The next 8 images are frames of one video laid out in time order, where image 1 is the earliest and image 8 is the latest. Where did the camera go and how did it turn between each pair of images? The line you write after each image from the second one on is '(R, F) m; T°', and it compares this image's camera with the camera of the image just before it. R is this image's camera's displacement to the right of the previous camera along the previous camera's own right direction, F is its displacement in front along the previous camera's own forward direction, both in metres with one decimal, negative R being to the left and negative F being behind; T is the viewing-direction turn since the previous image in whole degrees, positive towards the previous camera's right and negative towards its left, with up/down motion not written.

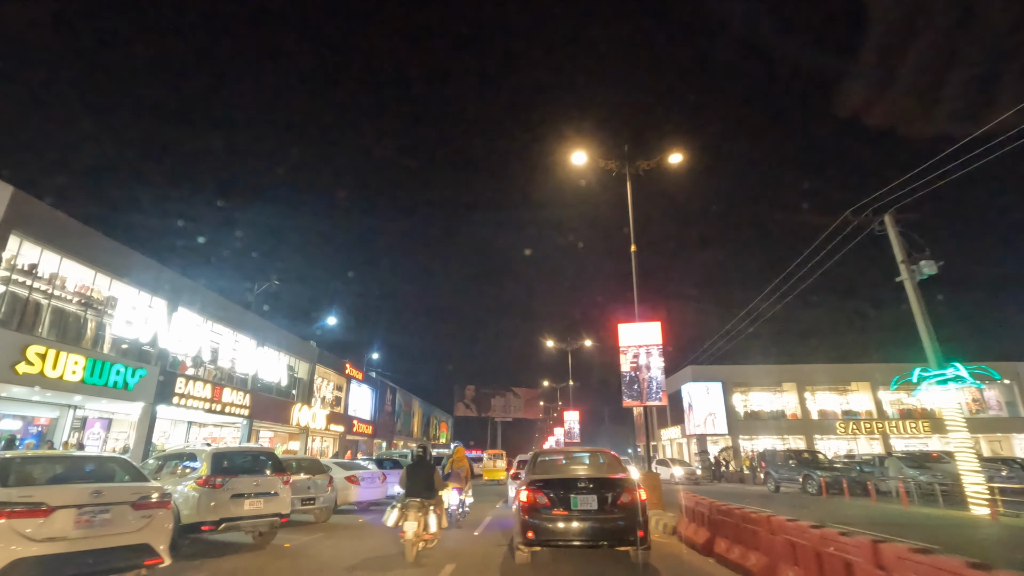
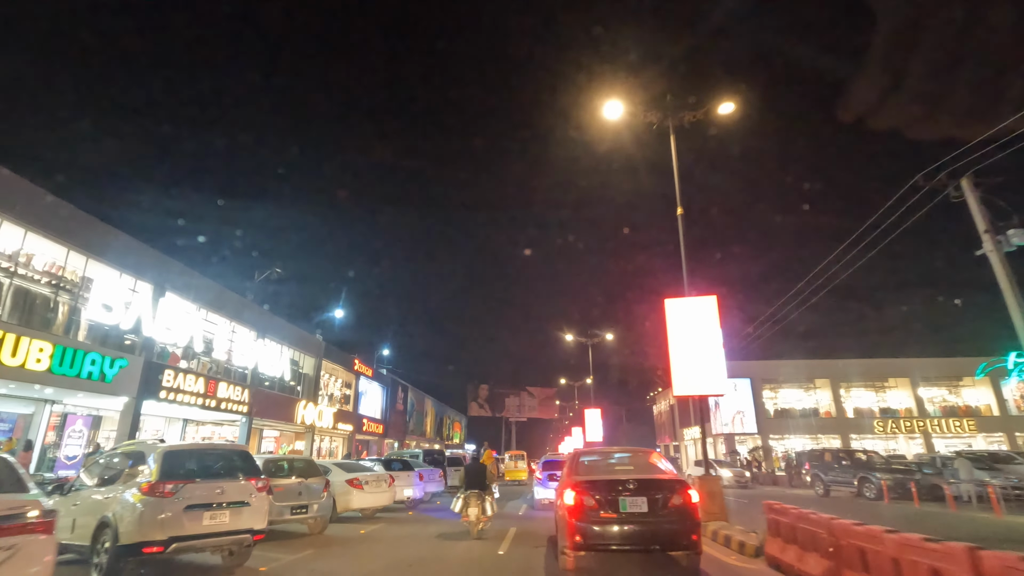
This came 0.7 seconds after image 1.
(-0.3, +2.0) m; -1°
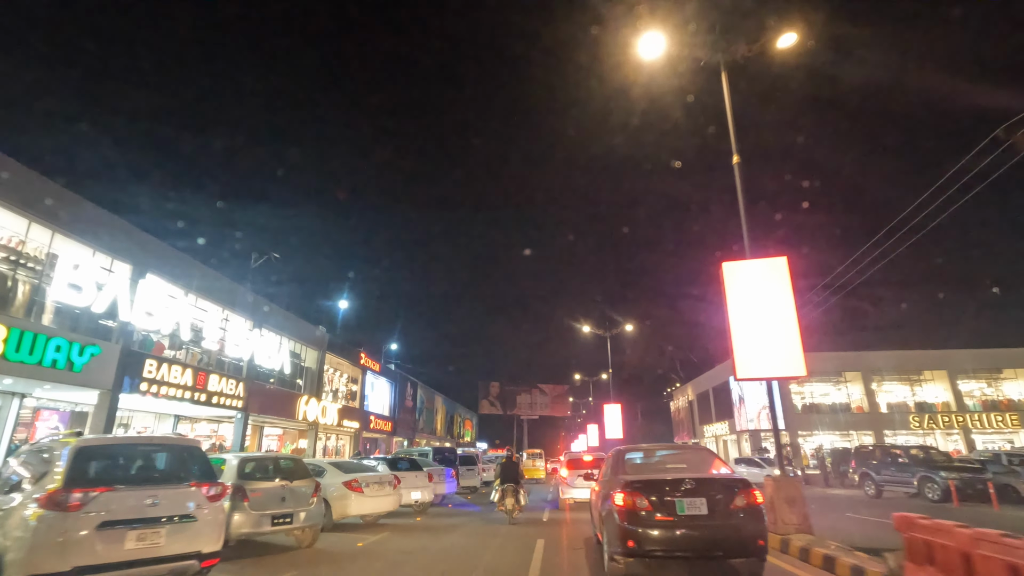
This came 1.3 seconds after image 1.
(-0.3, +1.8) m; -1°
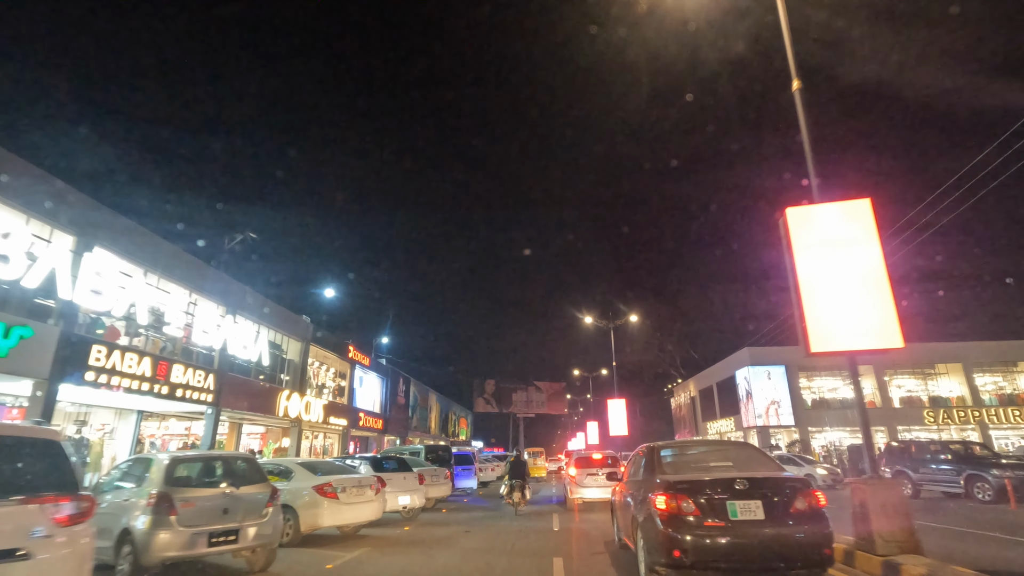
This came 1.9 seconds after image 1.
(-0.2, +1.9) m; +1°
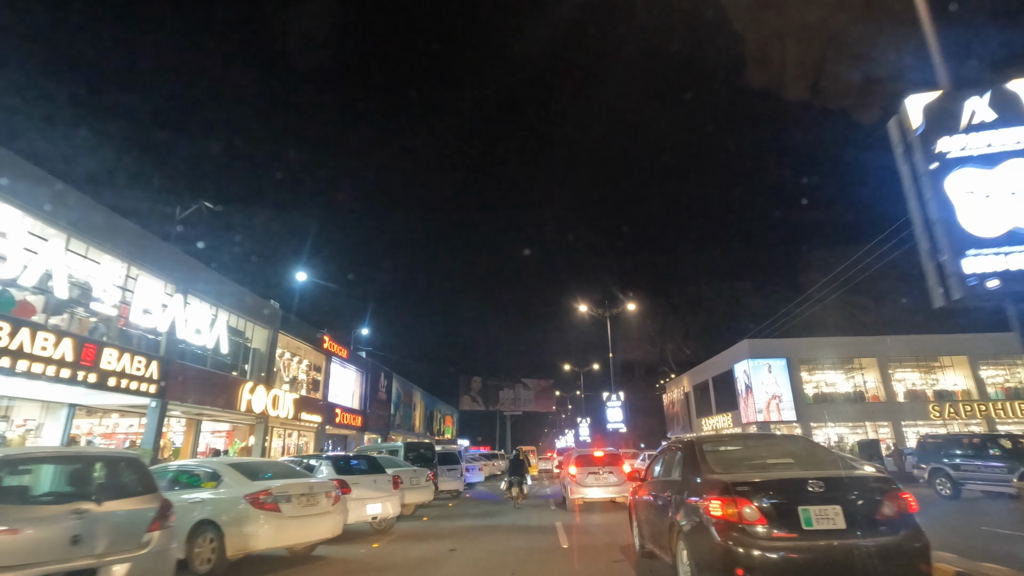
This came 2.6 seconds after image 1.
(-0.2, +2.2) m; +1°
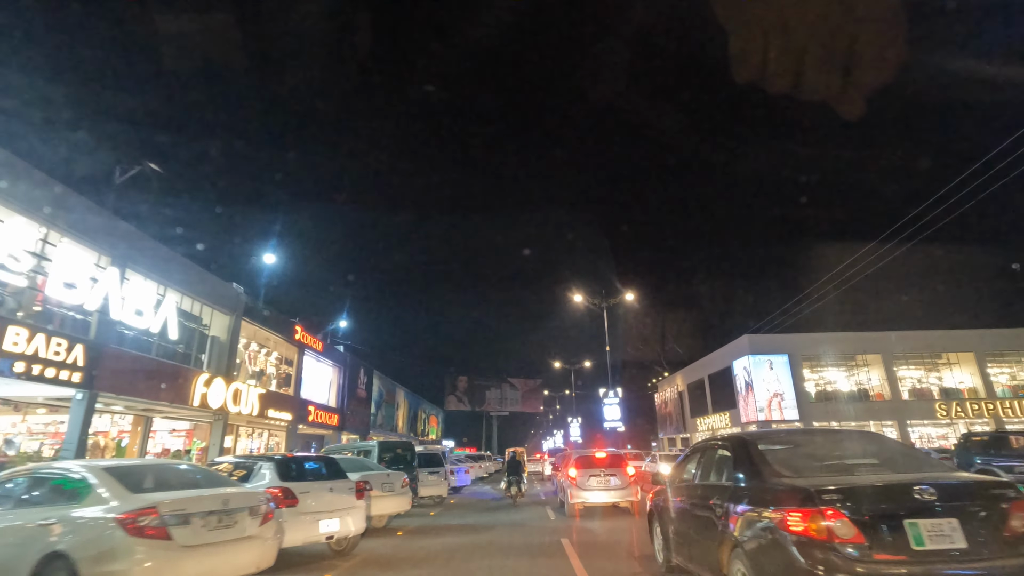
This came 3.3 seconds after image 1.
(-0.2, +2.1) m; +1°
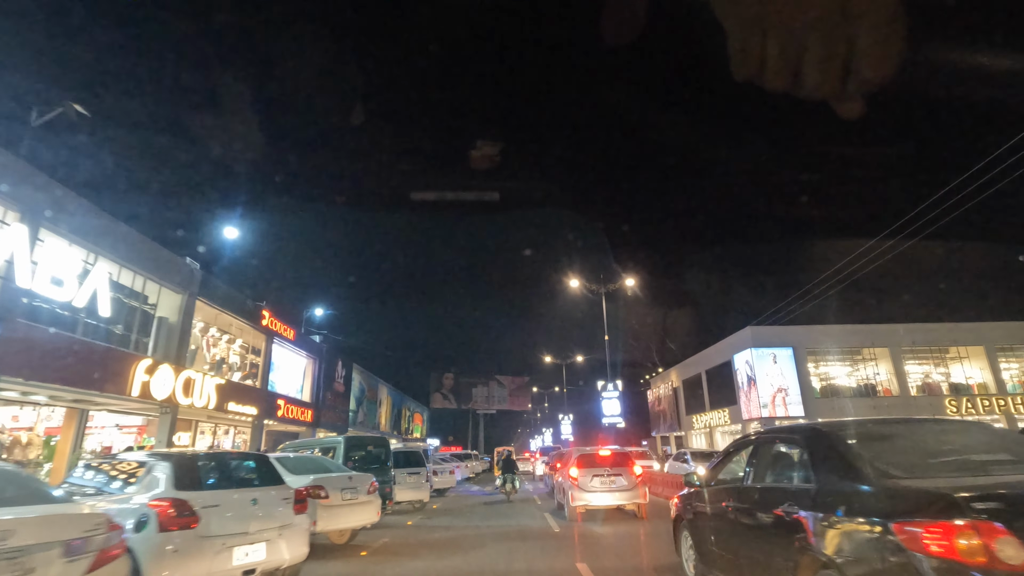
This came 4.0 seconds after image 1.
(-0.2, +2.2) m; +1°
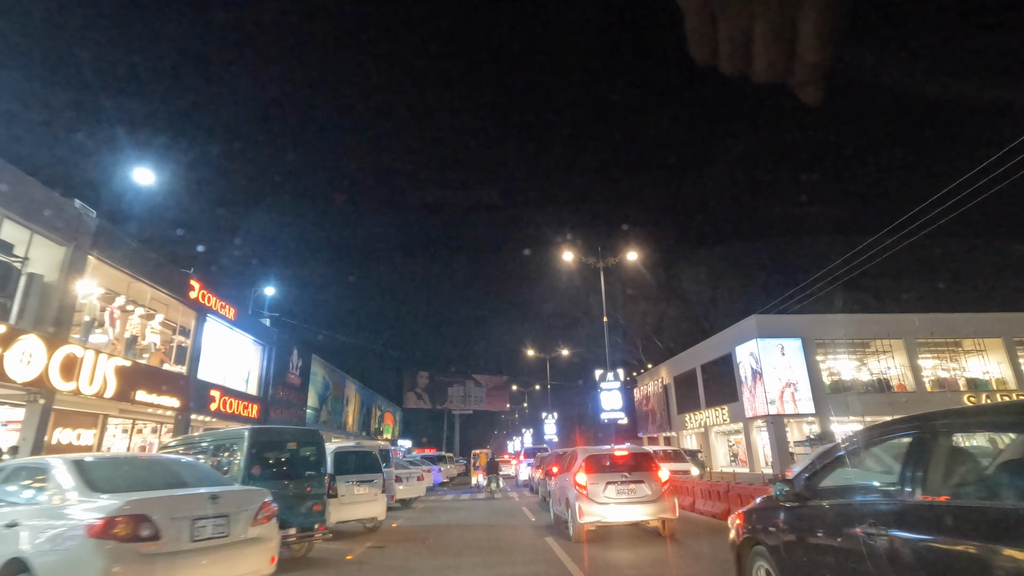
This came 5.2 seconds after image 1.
(-0.2, +3.7) m; +2°
